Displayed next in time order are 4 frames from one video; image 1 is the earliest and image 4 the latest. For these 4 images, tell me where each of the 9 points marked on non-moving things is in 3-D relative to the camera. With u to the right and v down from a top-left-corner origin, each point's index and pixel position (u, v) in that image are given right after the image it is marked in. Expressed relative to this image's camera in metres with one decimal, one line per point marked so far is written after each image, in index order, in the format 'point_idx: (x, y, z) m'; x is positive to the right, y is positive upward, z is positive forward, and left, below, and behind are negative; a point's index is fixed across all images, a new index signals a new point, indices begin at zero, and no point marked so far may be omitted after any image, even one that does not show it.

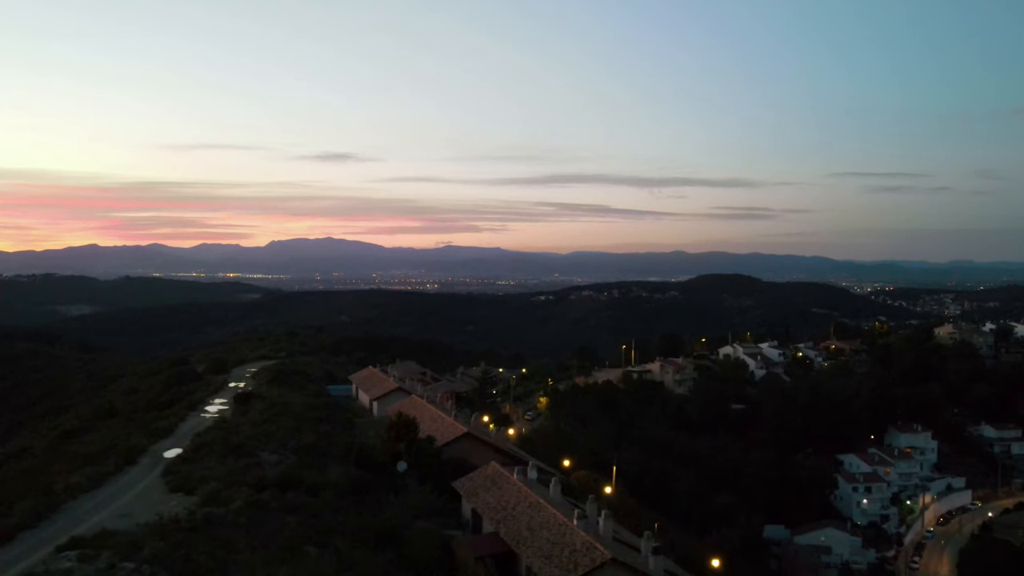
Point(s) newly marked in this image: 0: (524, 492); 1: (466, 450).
0: (+0.2, -3.8, +13.5) m
1: (-1.1, -3.8, +17.0) m
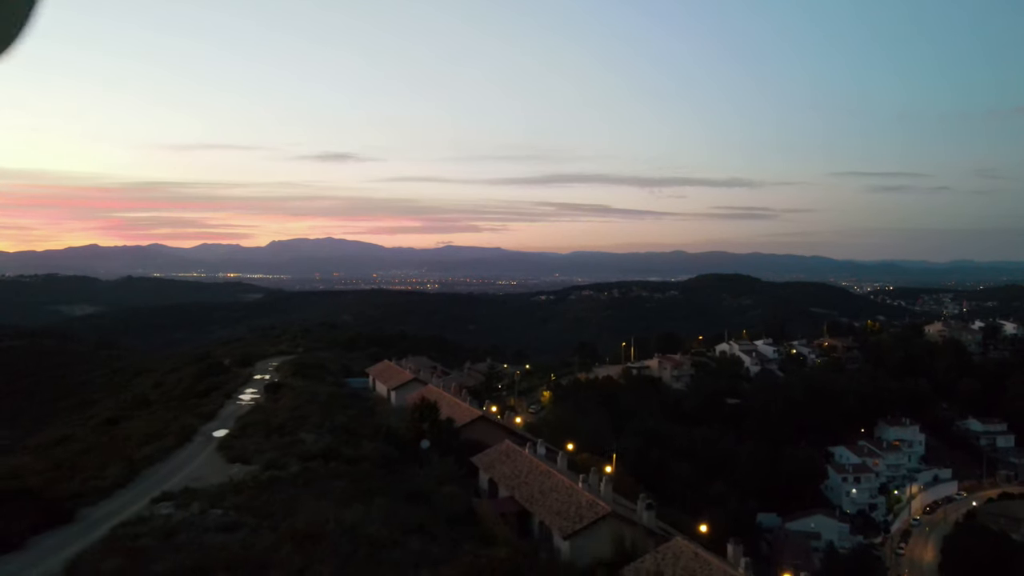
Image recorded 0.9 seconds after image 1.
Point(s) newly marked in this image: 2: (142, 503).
0: (+0.5, -3.8, +15.5) m
1: (-0.8, -3.8, +18.9) m
2: (-5.9, -3.5, +11.5) m
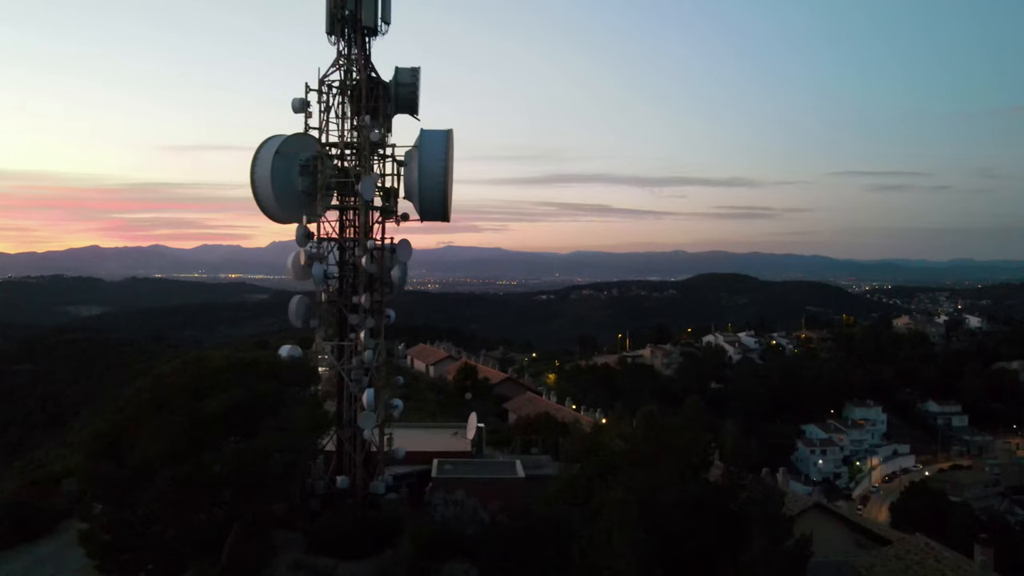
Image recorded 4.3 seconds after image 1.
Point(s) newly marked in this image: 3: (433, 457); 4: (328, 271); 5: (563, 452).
0: (+1.1, -3.5, +21.9) m
1: (-0.2, -3.6, +25.4) m
2: (-5.3, -3.3, +18.0) m
3: (-1.0, -2.1, +9.0) m
4: (-2.0, +0.2, +7.9) m
5: (+0.7, -2.3, +10.2) m
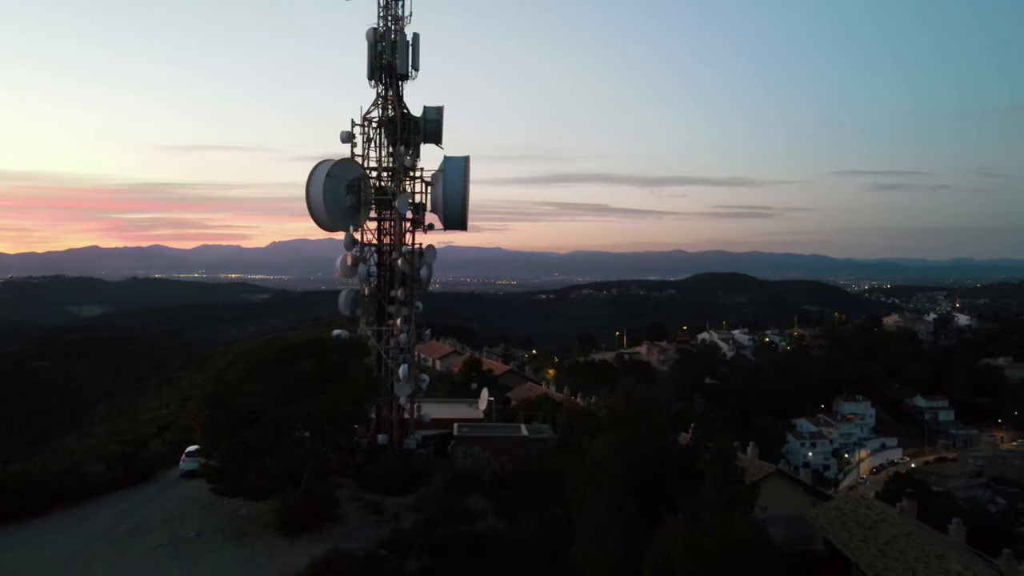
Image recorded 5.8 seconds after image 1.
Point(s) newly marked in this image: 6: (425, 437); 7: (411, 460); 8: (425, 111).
0: (+1.2, -3.5, +23.9) m
1: (-0.1, -3.5, +27.4) m
2: (-5.2, -3.2, +19.9) m
3: (-0.9, -2.1, +11.0) m
4: (-1.9, +0.3, +9.9) m
5: (+0.8, -2.3, +12.2) m
6: (-1.3, -2.1, +10.3) m
7: (-1.4, -2.3, +9.7) m
8: (-1.2, +2.5, +10.2) m
